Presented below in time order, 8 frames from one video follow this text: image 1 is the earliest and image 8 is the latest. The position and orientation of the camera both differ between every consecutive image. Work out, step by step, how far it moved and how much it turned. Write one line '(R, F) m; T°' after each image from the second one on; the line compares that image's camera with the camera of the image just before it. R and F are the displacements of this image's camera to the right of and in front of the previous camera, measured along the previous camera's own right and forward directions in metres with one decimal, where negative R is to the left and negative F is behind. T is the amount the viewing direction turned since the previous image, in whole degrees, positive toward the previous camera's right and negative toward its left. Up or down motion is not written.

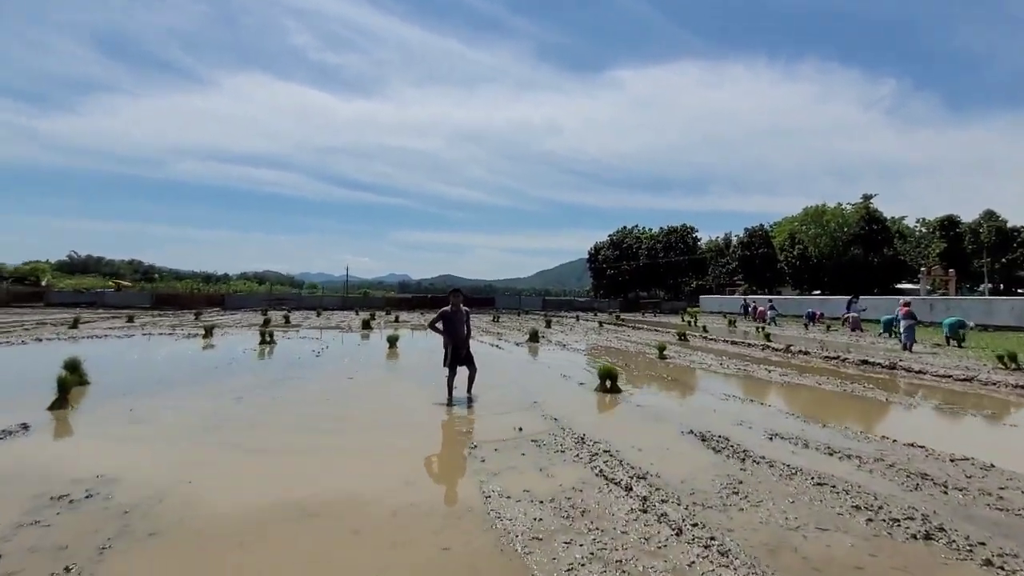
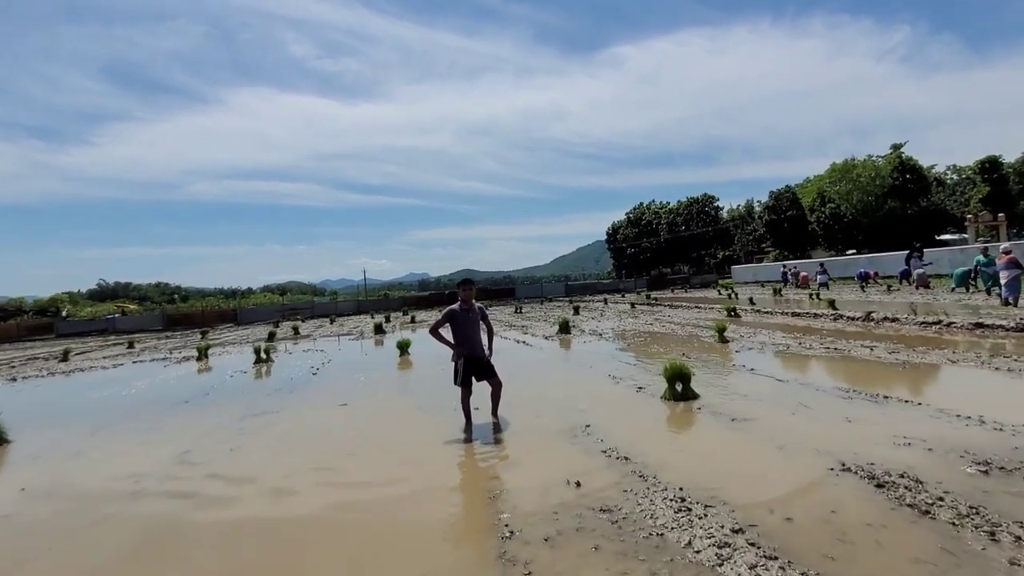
(-0.1, +2.6) m; -2°
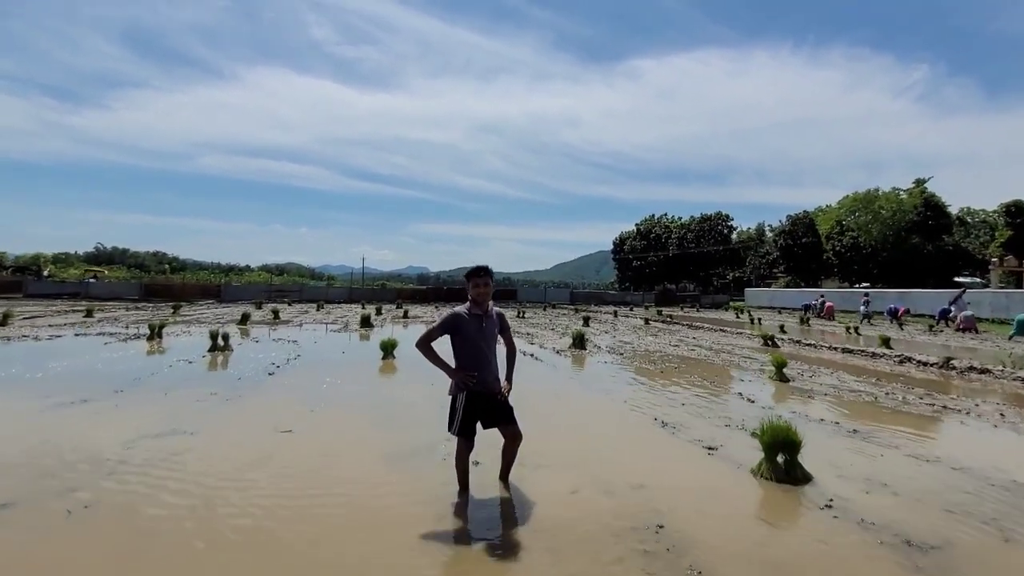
(-0.3, +2.6) m; 0°
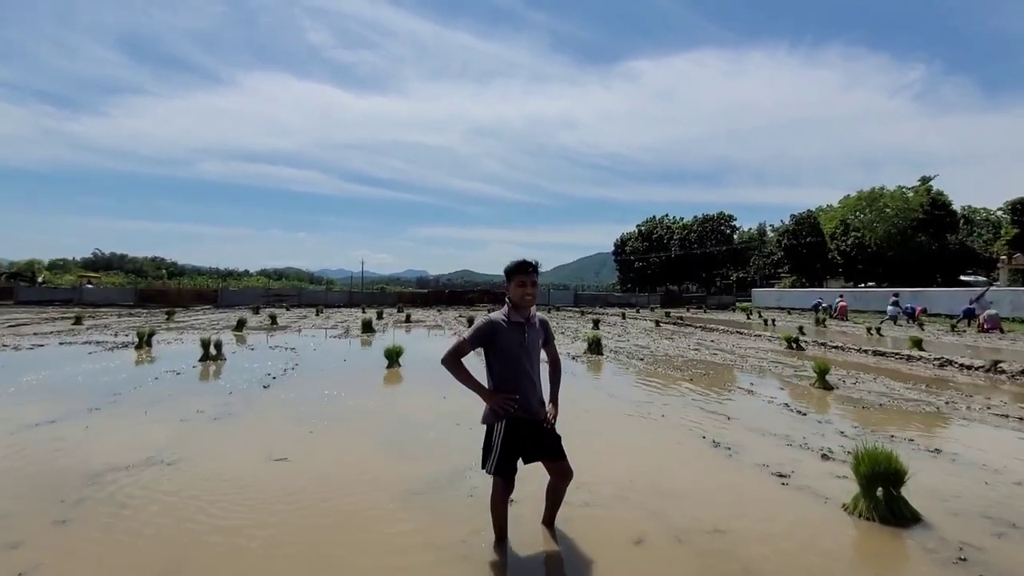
(-0.3, +0.9) m; 0°
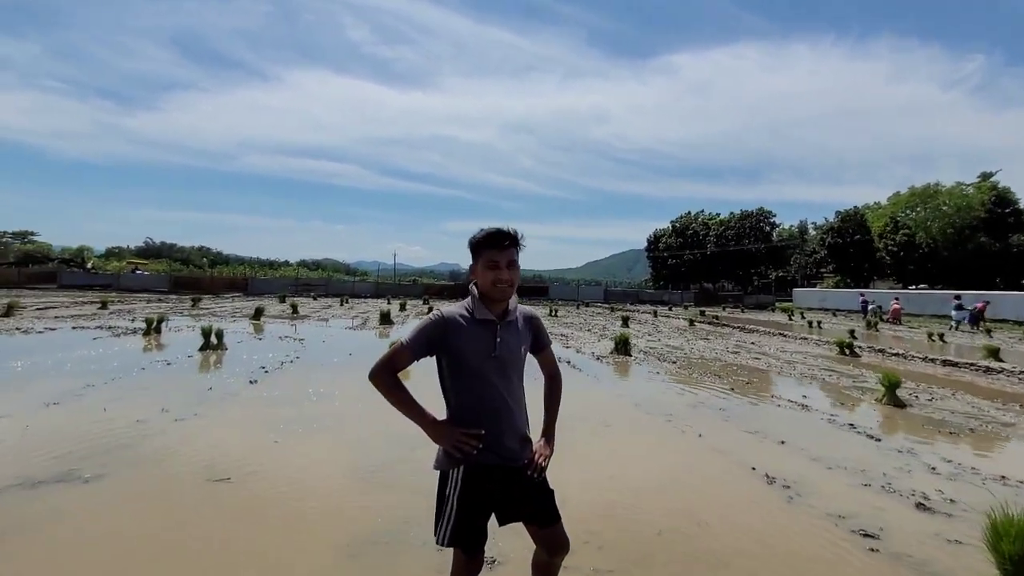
(+0.2, +1.2) m; -3°
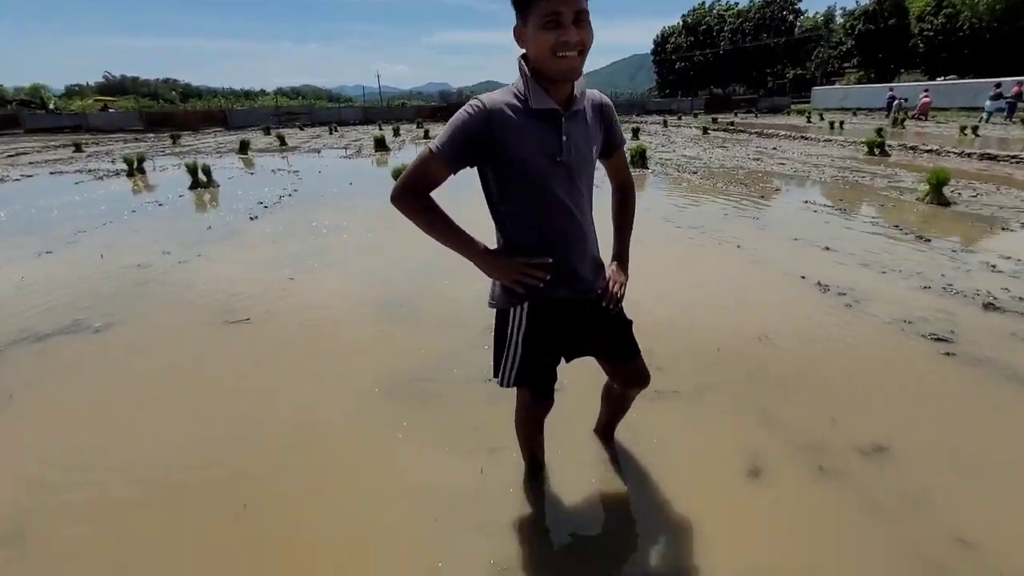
(-0.2, +0.5) m; -1°
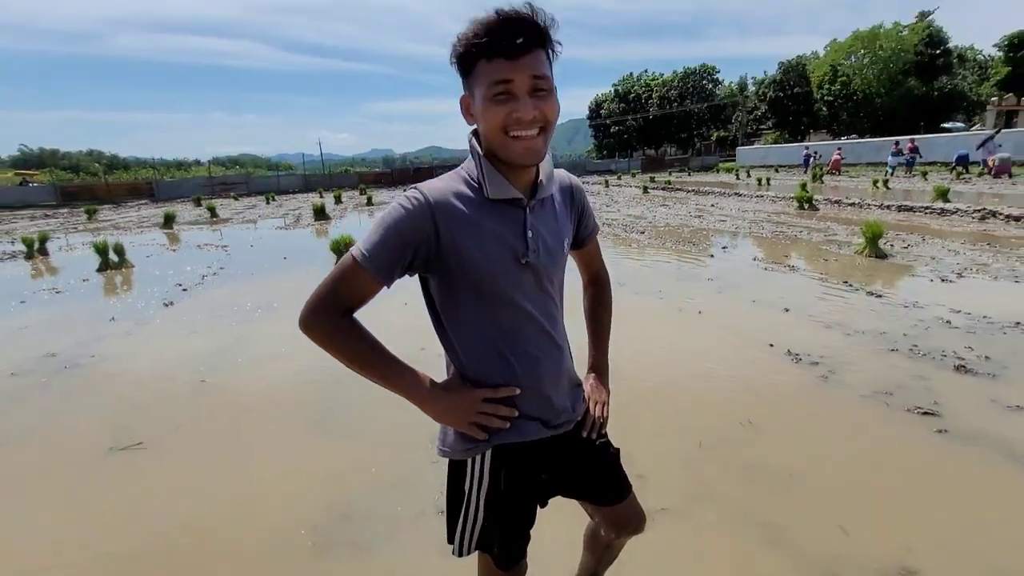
(0.0, +0.4) m; +5°
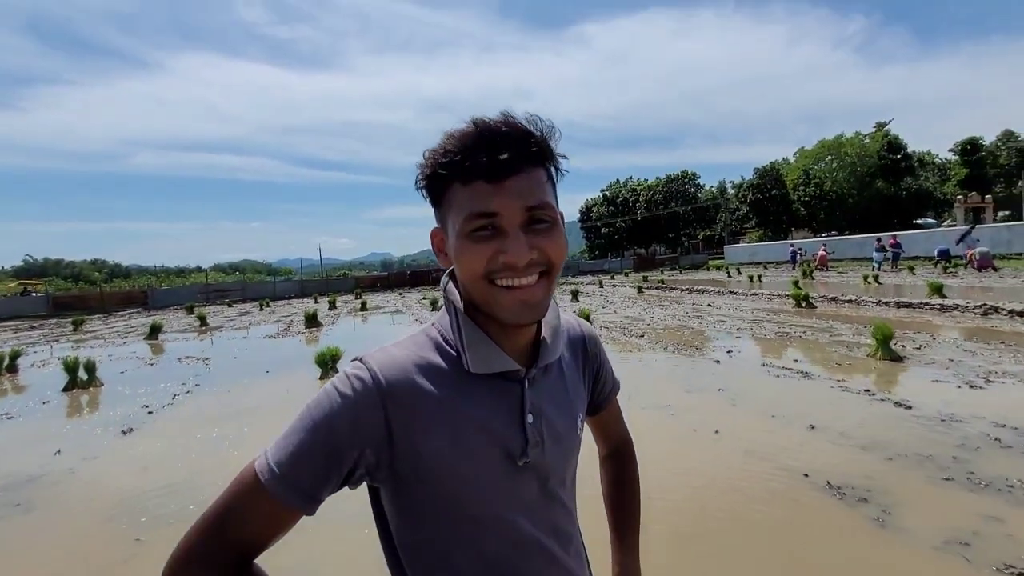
(0.0, +0.5) m; +1°
